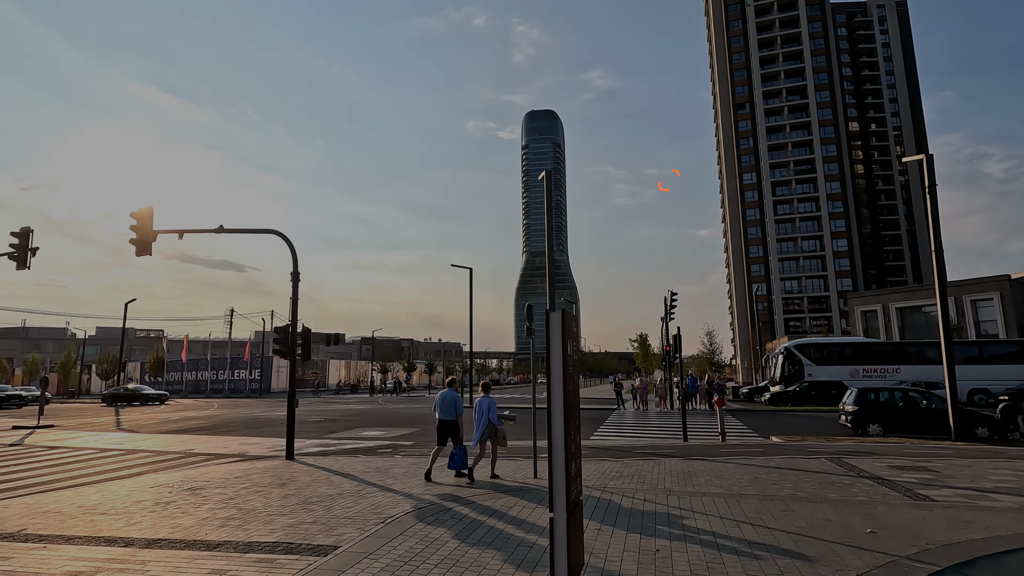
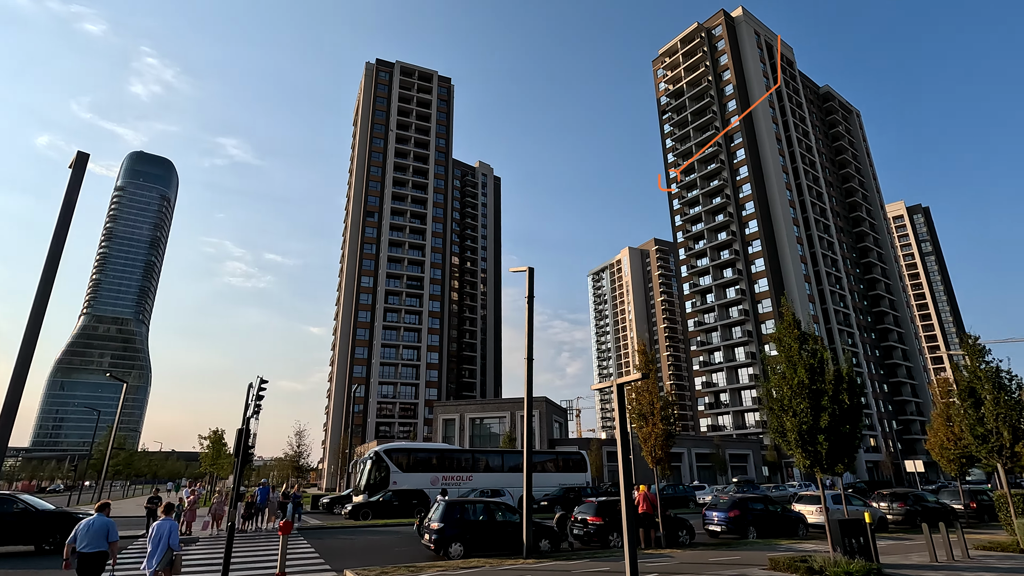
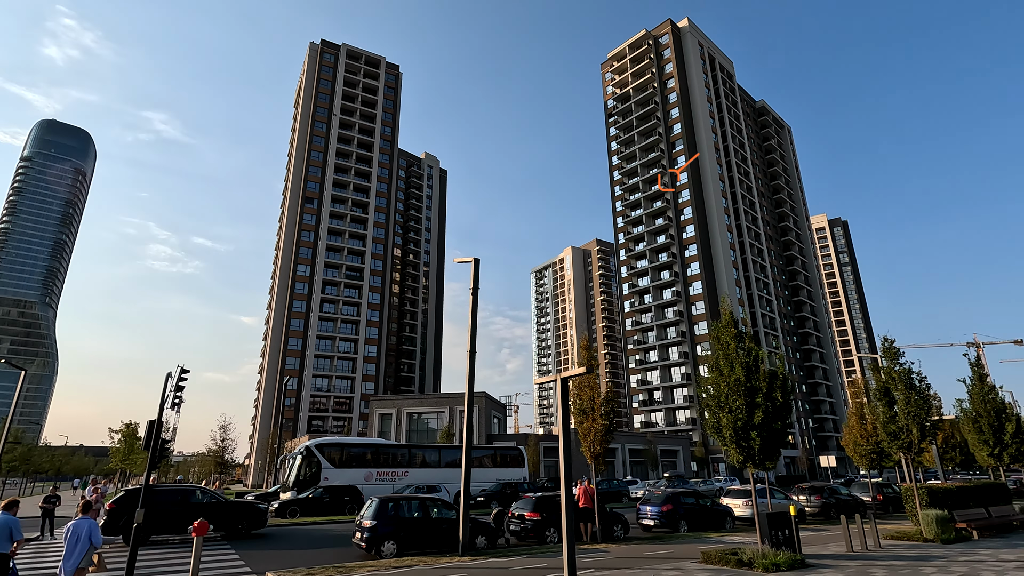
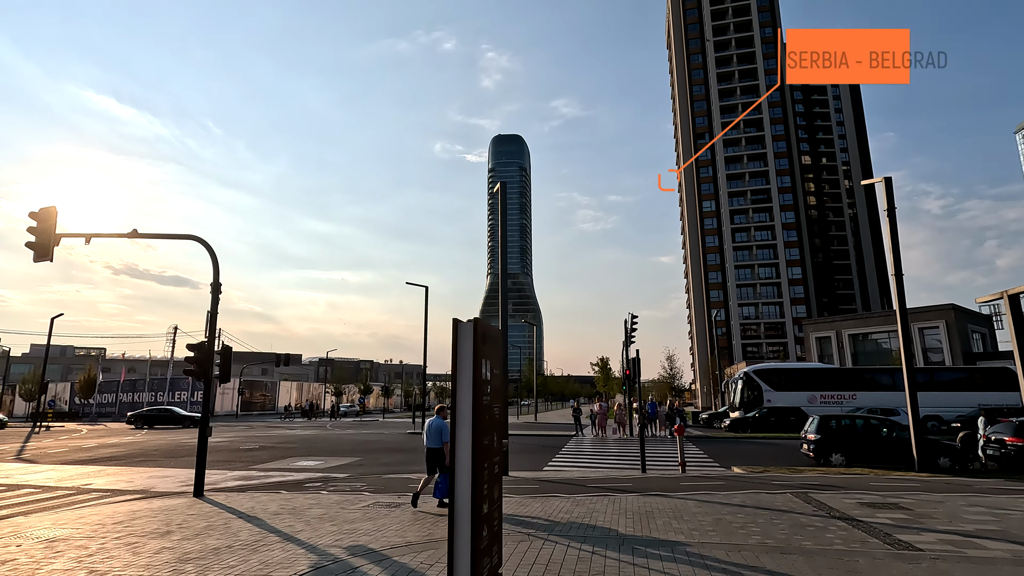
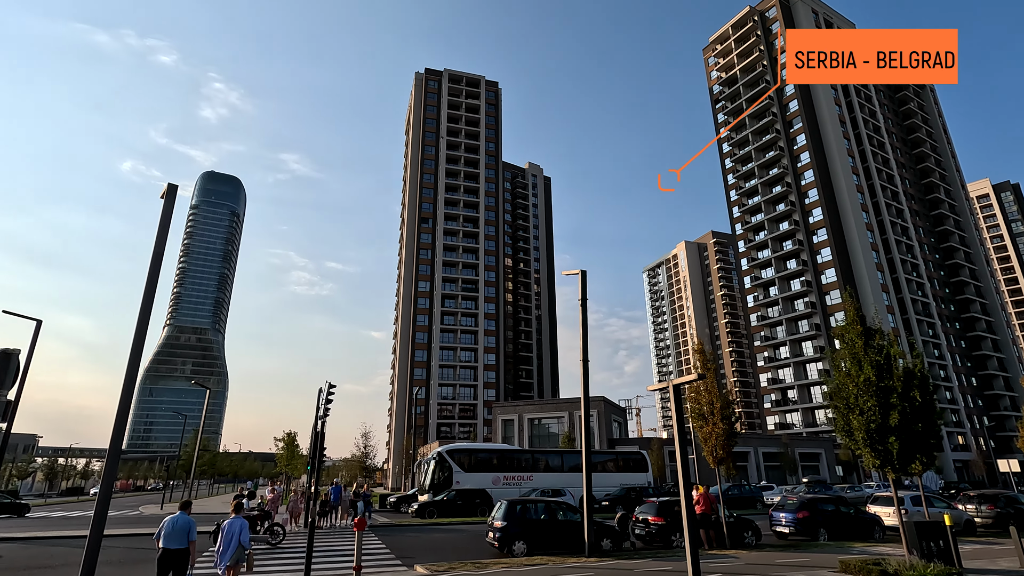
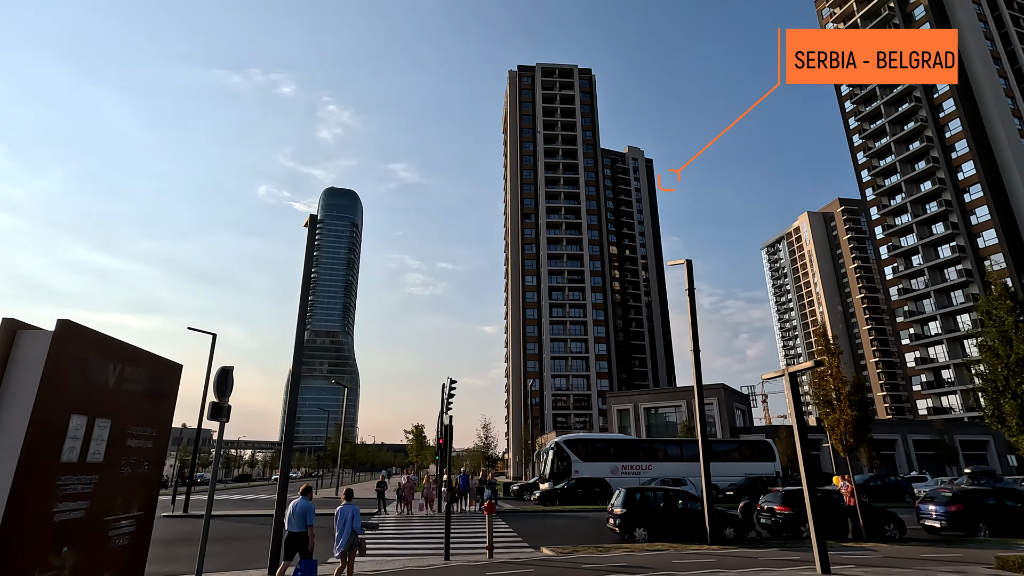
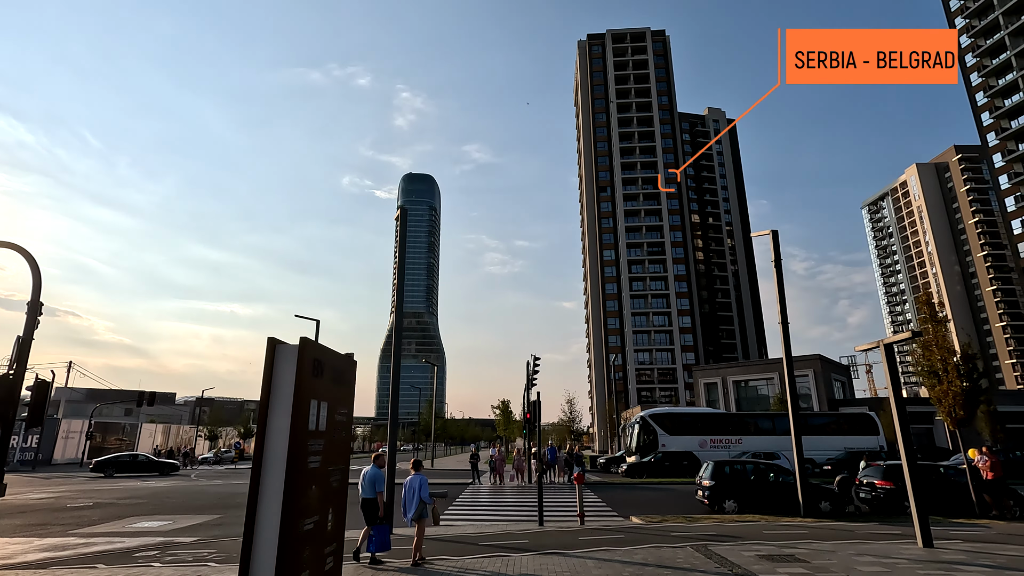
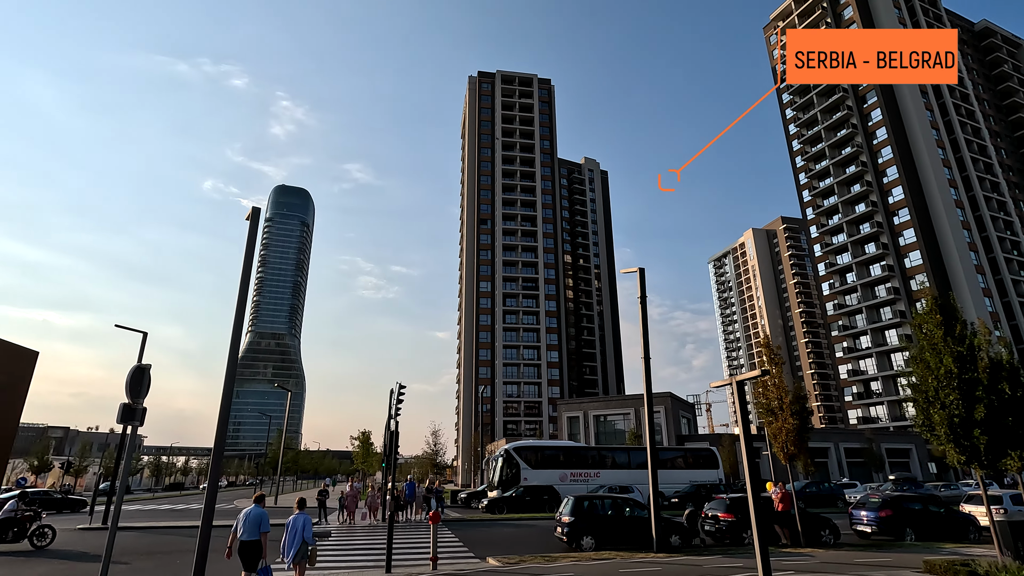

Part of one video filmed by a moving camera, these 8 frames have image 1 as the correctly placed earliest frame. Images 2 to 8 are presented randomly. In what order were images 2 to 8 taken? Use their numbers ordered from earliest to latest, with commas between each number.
4, 7, 6, 8, 5, 2, 3
